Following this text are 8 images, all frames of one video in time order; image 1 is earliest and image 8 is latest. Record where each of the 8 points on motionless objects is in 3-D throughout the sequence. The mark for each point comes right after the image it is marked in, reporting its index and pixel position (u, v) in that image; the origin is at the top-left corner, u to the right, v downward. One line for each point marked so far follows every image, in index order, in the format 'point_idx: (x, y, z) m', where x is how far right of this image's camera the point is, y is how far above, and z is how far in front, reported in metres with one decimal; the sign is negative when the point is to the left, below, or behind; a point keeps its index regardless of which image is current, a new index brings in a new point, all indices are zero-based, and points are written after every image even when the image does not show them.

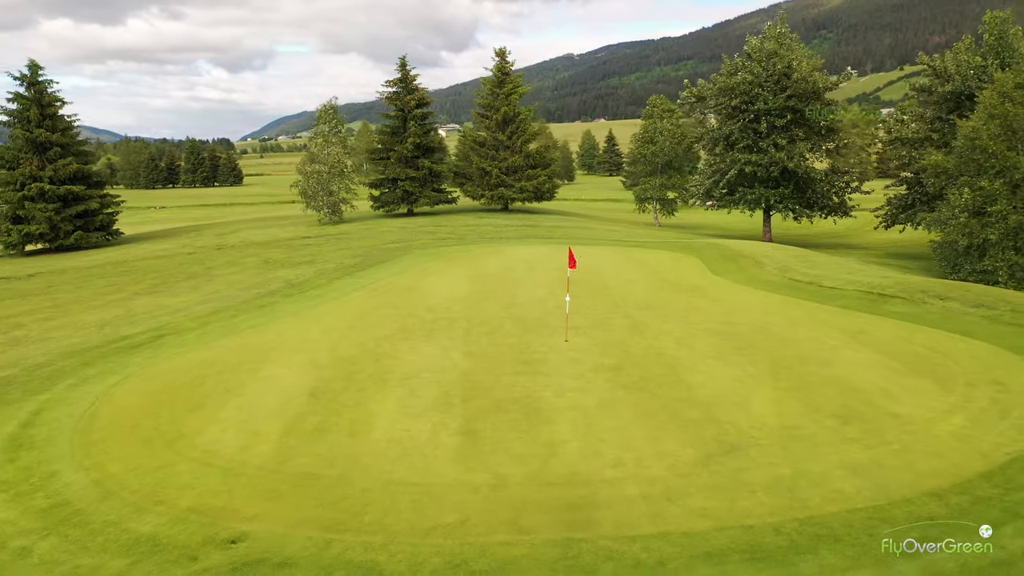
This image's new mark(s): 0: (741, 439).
0: (+2.9, -1.9, +10.5) m
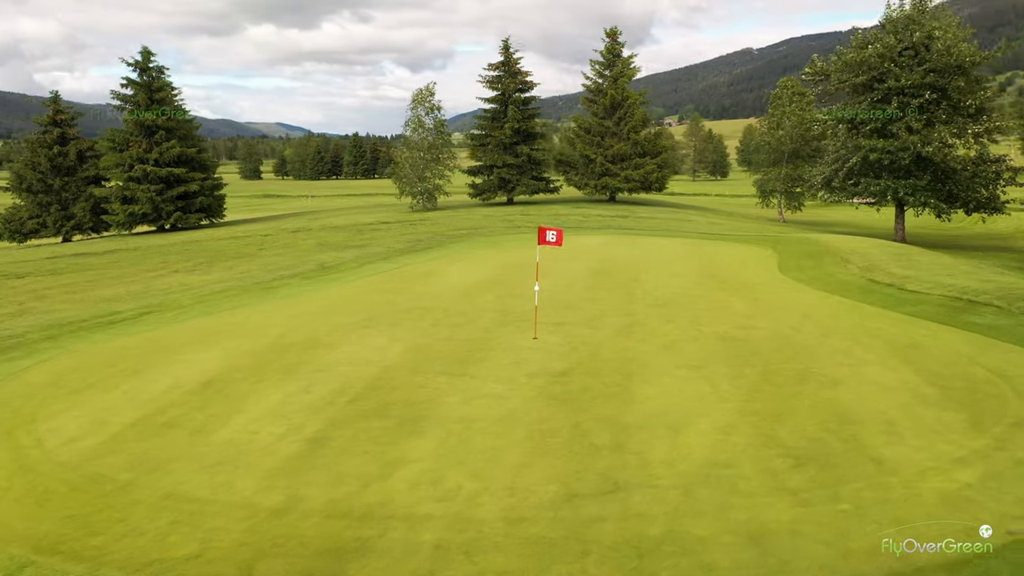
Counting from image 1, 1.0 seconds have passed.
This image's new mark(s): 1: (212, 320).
0: (+1.2, -1.8, +7.9) m
1: (-5.8, -0.6, +16.0) m
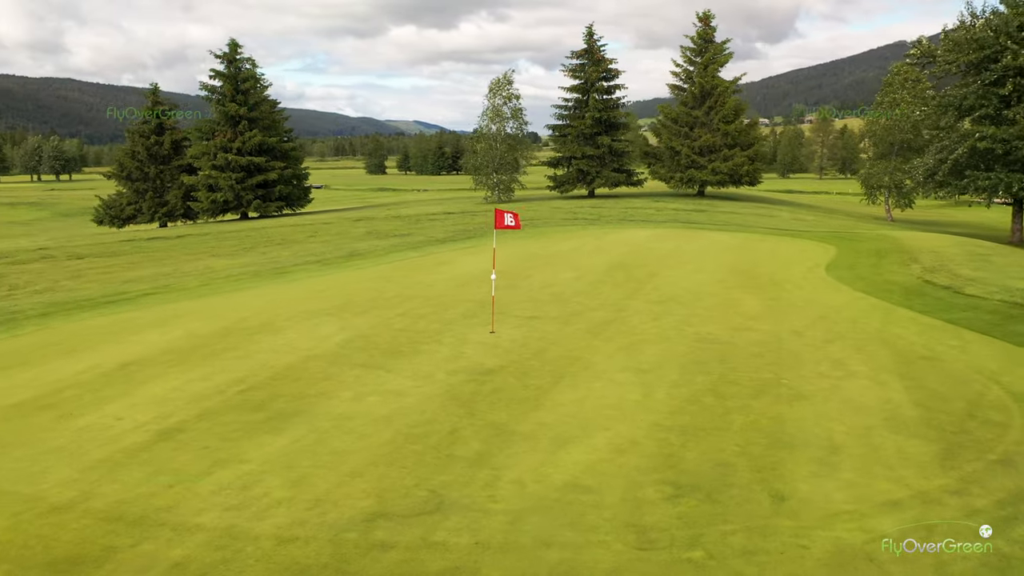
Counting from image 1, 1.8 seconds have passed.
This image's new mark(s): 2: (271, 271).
0: (-0.3, -1.7, +6.6) m
1: (-5.9, -0.2, +15.7) m
2: (-5.6, +0.4, +19.5) m
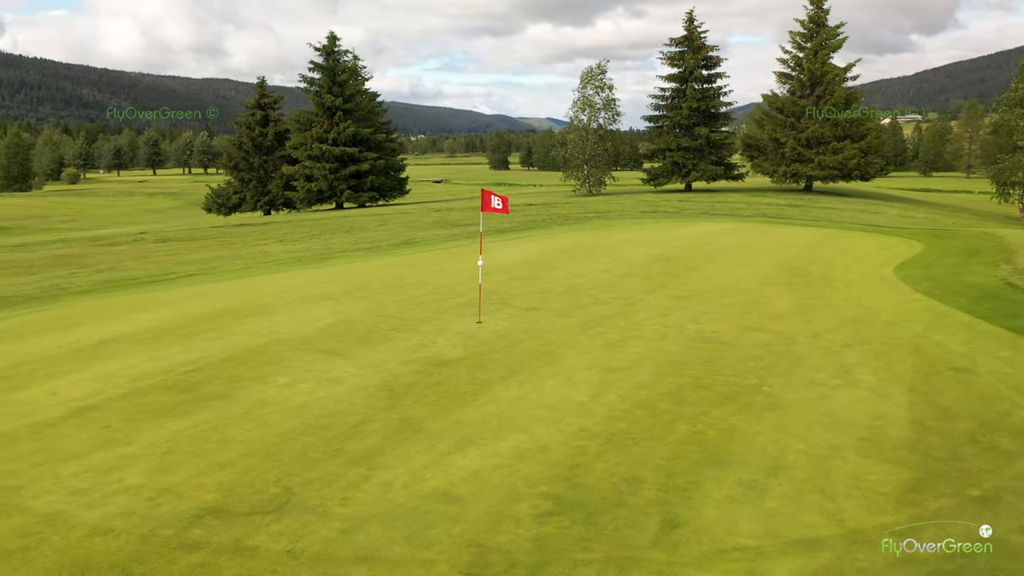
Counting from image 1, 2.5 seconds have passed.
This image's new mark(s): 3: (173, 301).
0: (-1.3, -1.5, +5.9) m
1: (-5.4, +0.1, +15.7) m
2: (-4.5, +0.7, +19.5) m
3: (-5.7, -0.2, +13.8) m
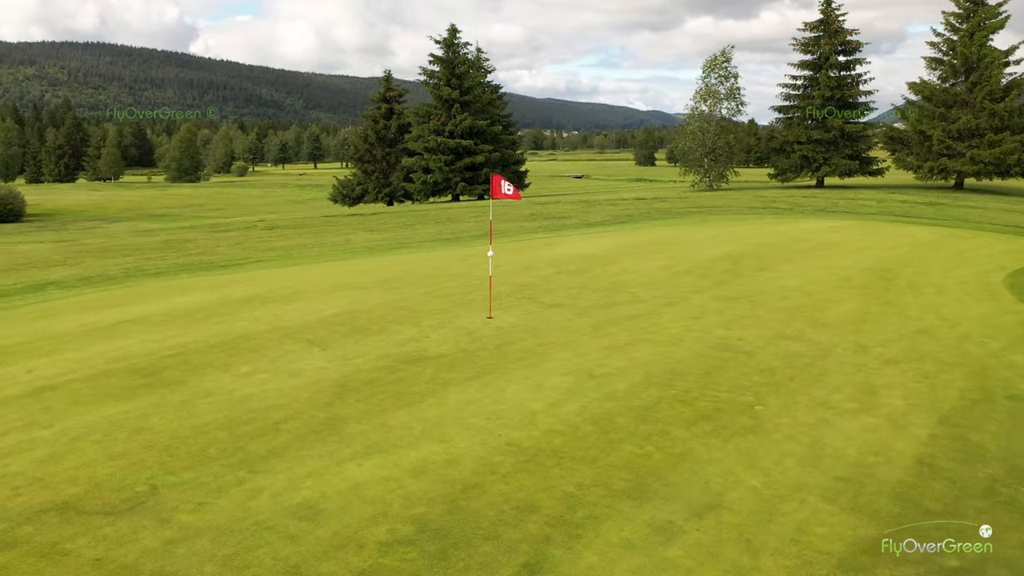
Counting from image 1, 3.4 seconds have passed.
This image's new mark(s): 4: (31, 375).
0: (-2.1, -1.4, +5.4) m
1: (-4.3, +0.4, +15.7) m
2: (-2.8, +1.0, +19.2) m
3: (-4.9, +0.1, +13.9) m
4: (-4.9, -0.9, +8.5) m
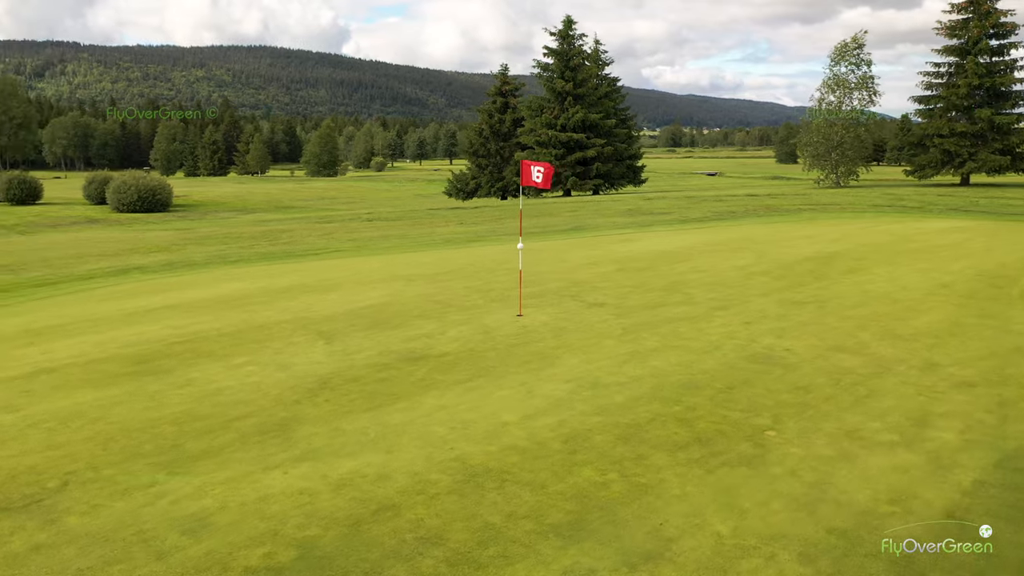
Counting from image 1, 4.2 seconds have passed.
0: (-2.6, -1.3, +4.9) m
1: (-3.0, +0.5, +15.5) m
2: (-0.9, +1.1, +18.7) m
3: (-3.9, +0.2, +13.8) m
4: (-4.8, -0.7, +8.5) m
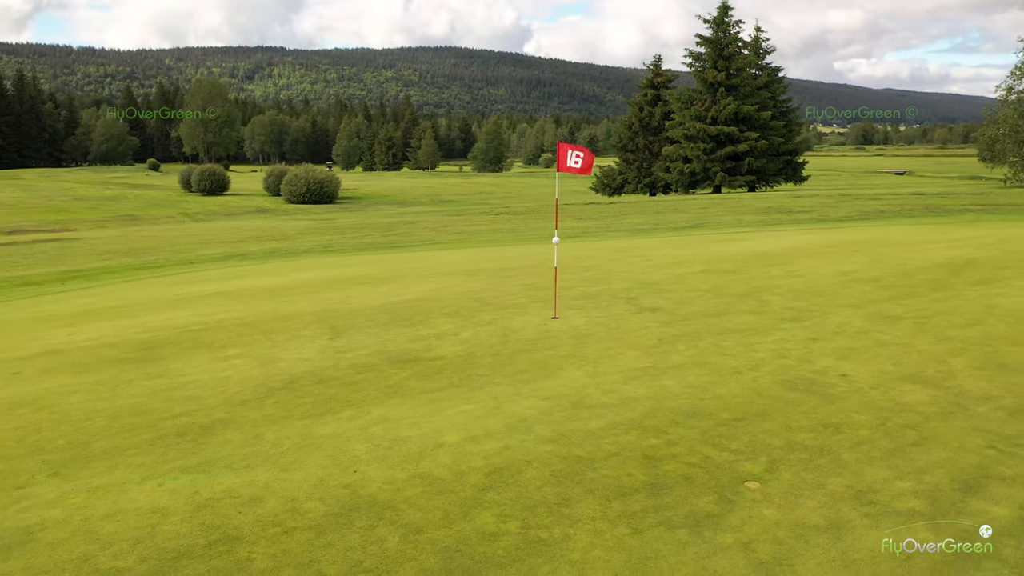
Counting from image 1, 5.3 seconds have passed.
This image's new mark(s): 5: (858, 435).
0: (-3.1, -1.2, +4.6) m
1: (-1.4, +0.6, +15.0) m
2: (+1.4, +1.1, +17.7) m
3: (-2.6, +0.4, +13.5) m
4: (-4.6, -0.5, +8.5) m
5: (+2.2, -0.9, +5.1) m
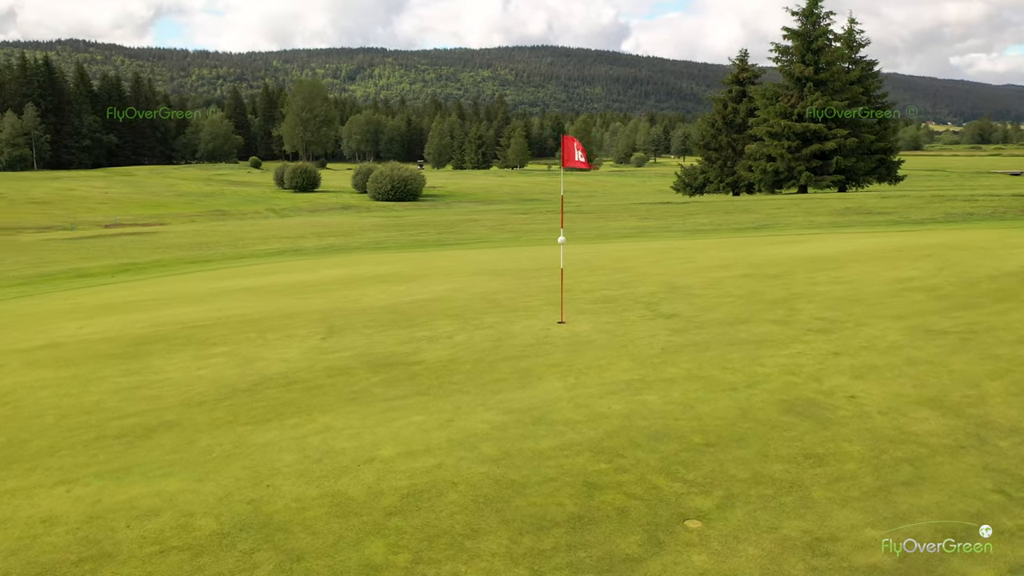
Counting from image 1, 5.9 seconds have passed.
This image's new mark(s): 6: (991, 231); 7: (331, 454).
0: (-3.5, -1.1, +4.5) m
1: (-0.6, +0.7, +14.6) m
2: (+2.5, +1.1, +17.0) m
3: (-1.9, +0.4, +13.3) m
4: (-4.5, -0.4, +8.5) m
5: (+1.8, -1.0, +4.4) m
6: (+8.4, +1.0, +14.6) m
7: (-1.0, -1.0, +4.8) m
